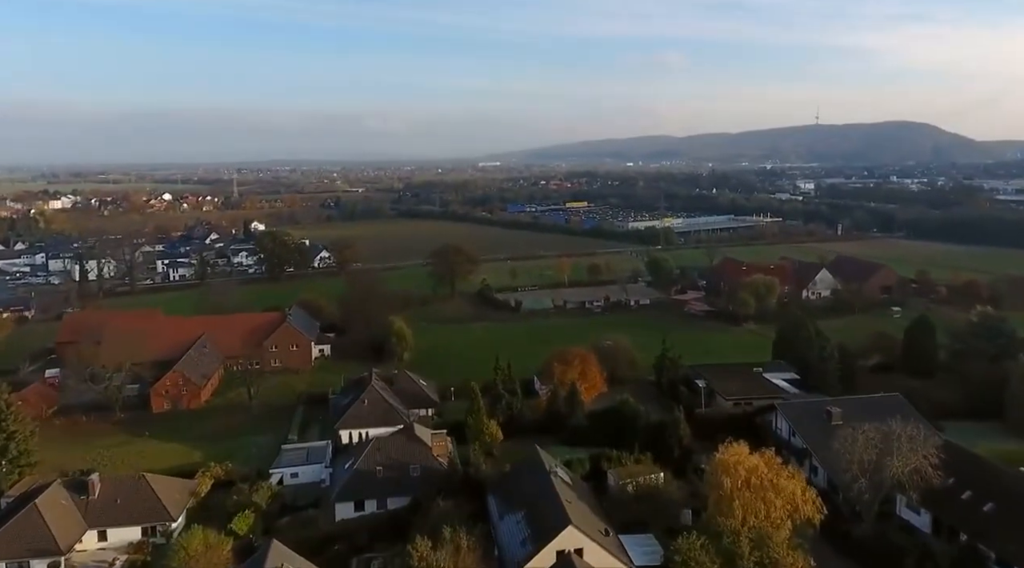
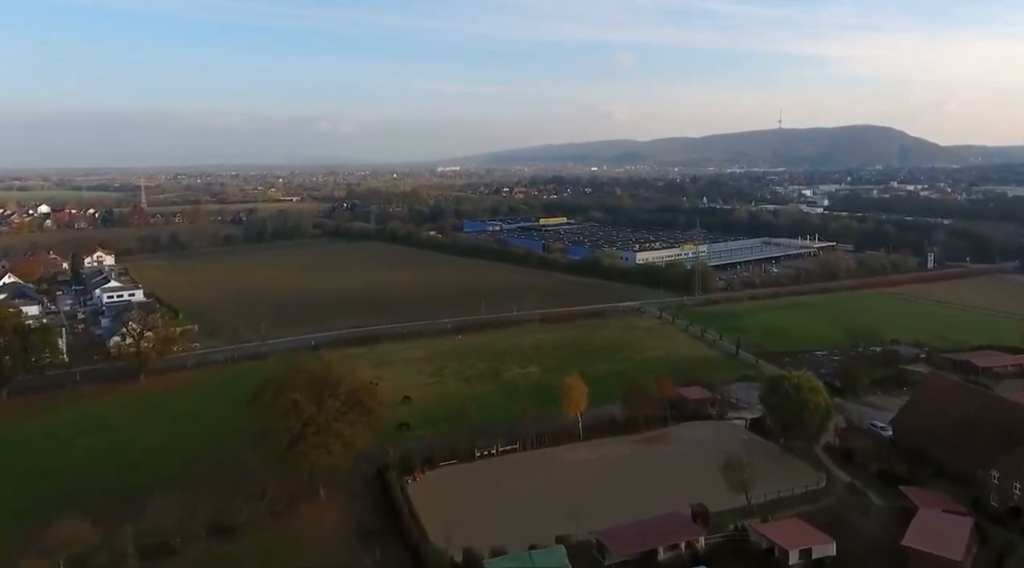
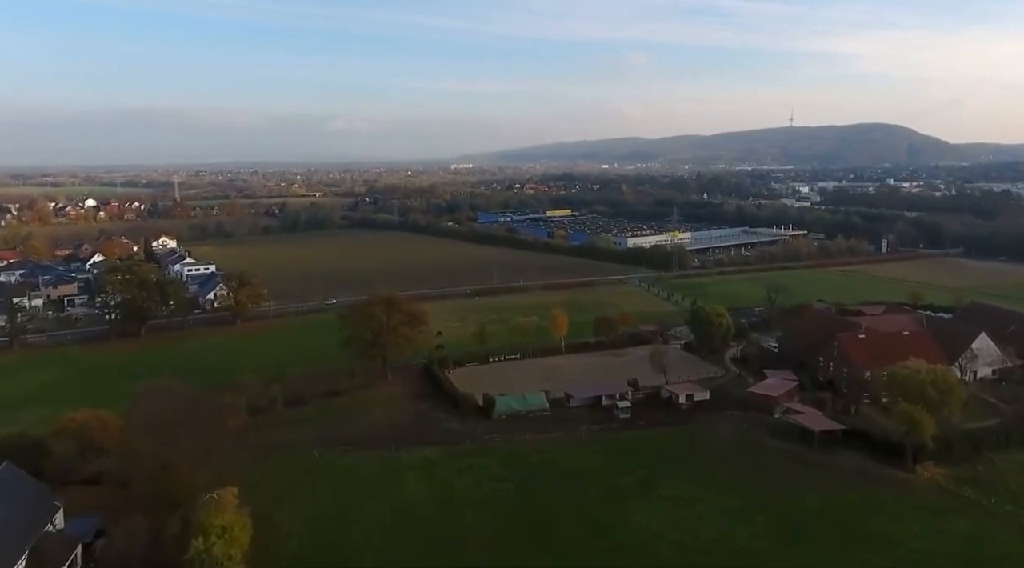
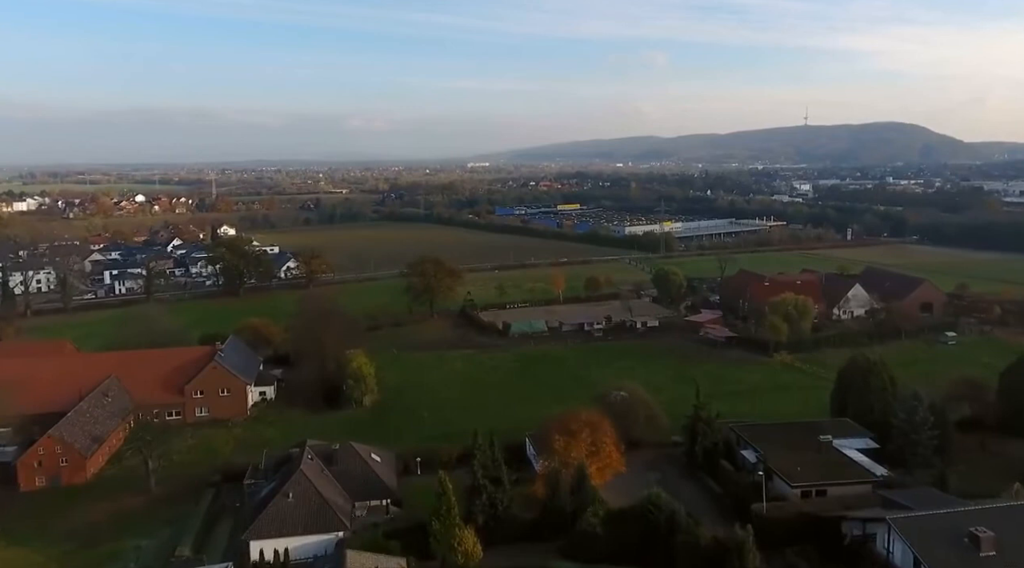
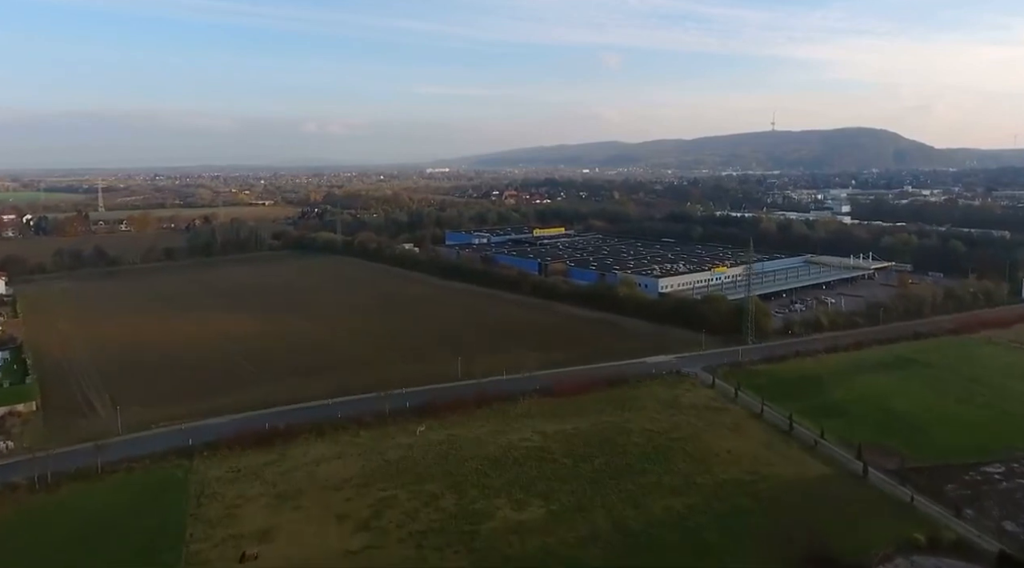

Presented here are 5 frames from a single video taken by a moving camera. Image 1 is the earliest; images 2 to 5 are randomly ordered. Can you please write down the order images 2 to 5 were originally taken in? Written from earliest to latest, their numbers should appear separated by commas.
4, 3, 2, 5
